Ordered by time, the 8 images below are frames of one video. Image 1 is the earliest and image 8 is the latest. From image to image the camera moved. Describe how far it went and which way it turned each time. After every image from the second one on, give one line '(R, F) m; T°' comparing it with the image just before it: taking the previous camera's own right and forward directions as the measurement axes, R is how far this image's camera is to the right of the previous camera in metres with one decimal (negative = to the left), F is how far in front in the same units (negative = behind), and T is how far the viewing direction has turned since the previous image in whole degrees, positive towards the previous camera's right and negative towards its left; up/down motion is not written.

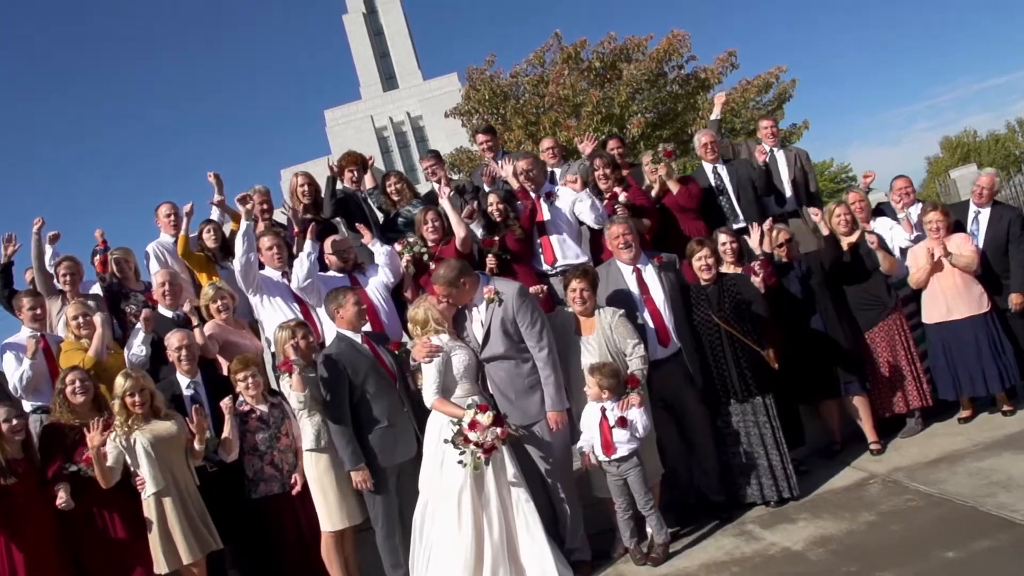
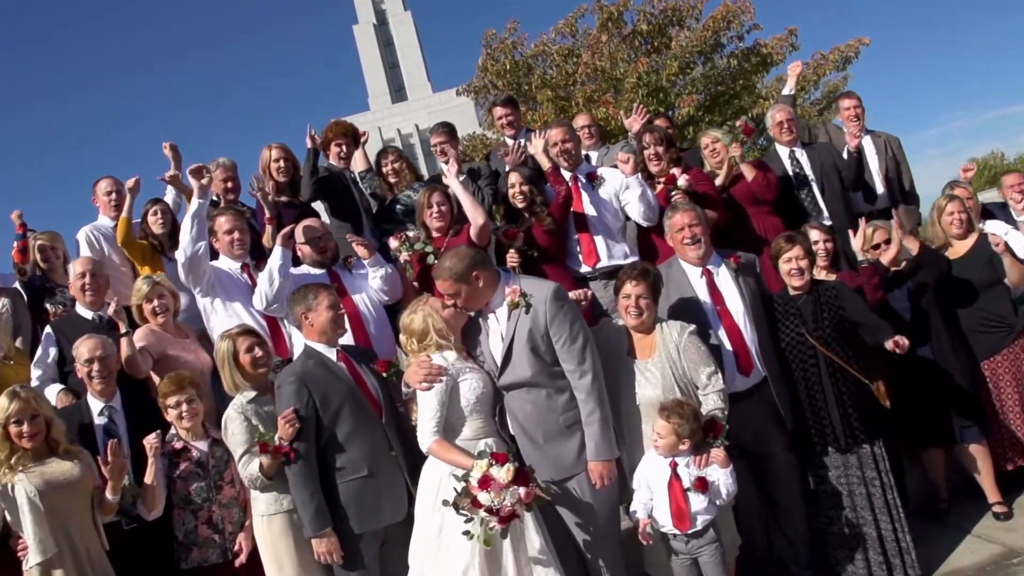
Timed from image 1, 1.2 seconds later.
(-0.2, +2.8) m; 0°
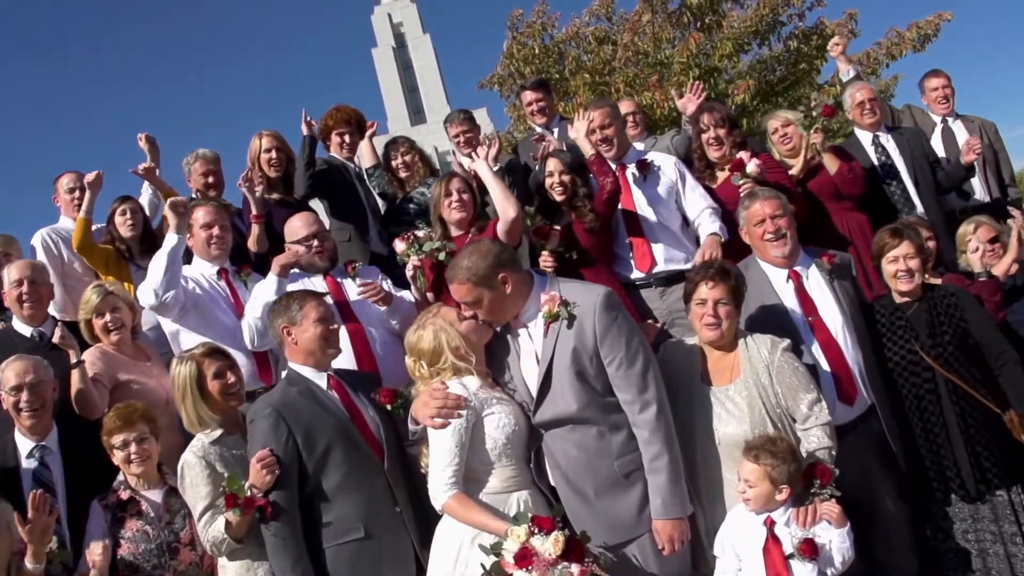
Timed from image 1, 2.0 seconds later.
(-0.1, +1.7) m; -1°
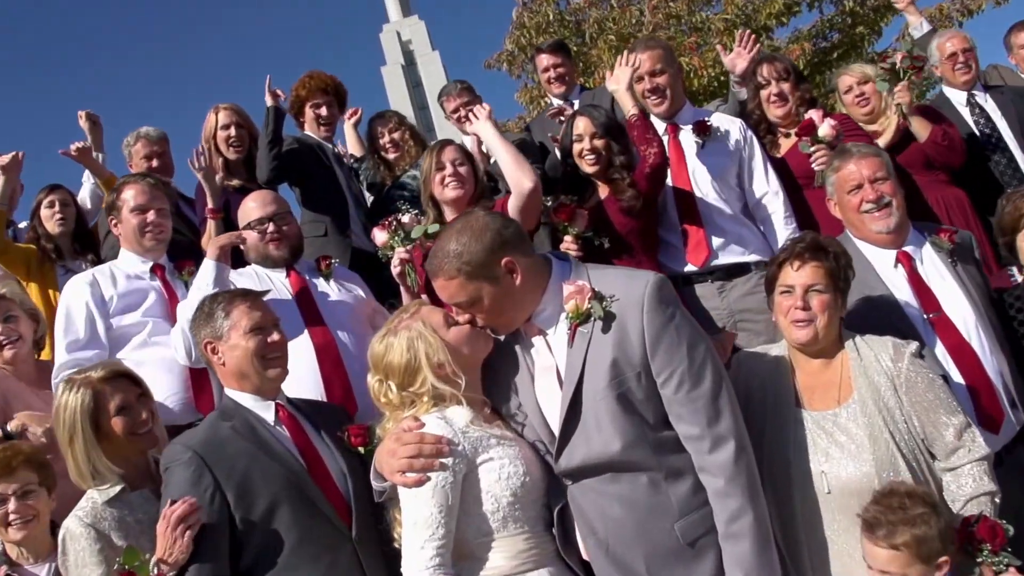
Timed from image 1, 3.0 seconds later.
(0.0, +1.7) m; -1°
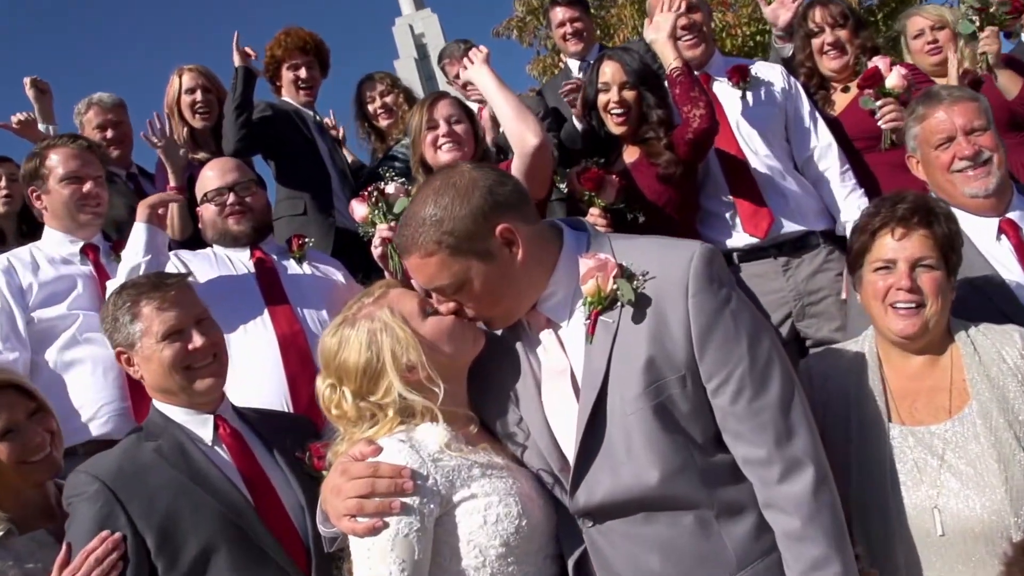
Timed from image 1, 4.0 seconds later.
(+0.1, +1.0) m; -1°
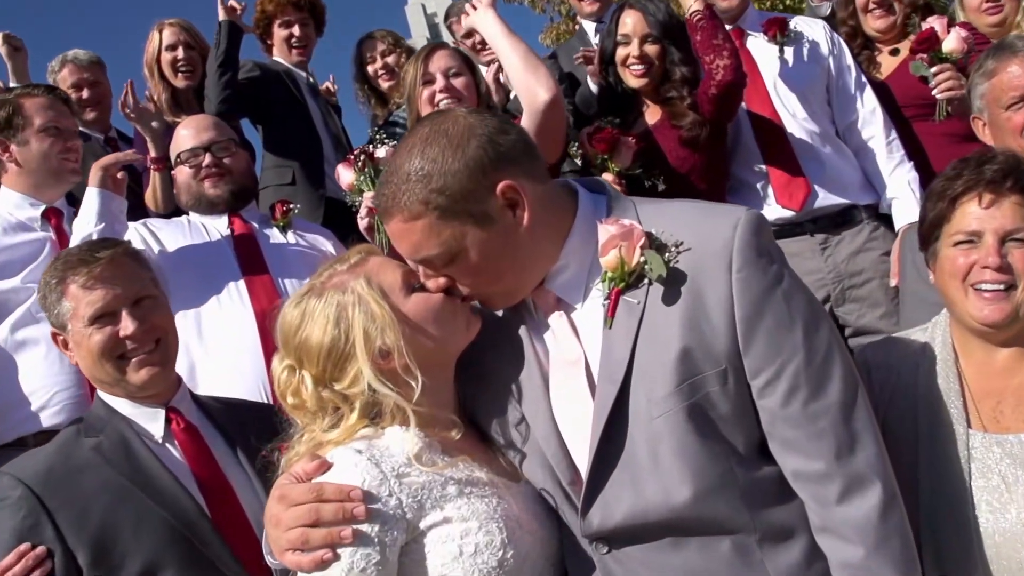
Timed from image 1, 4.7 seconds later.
(0.0, +0.6) m; -1°
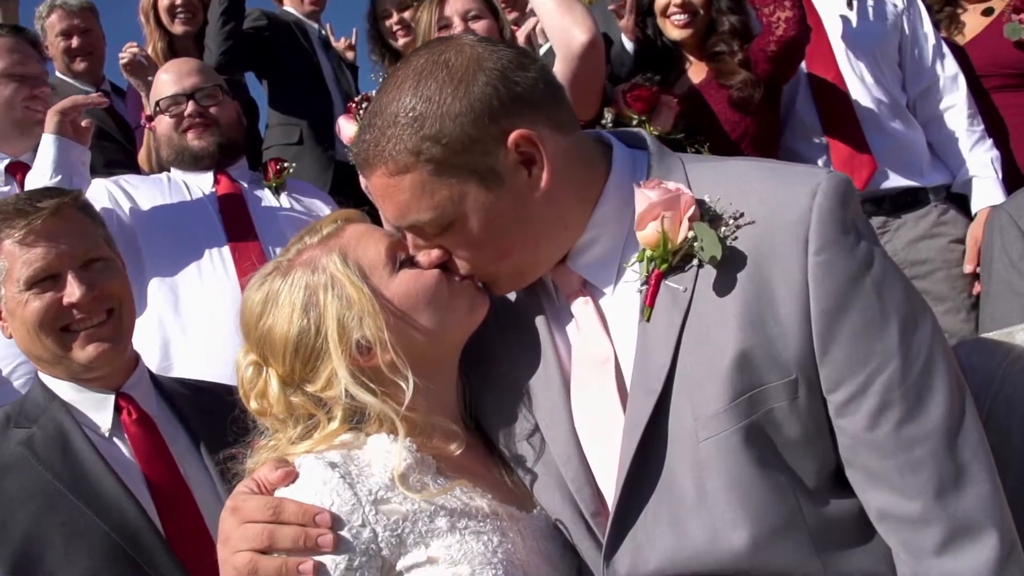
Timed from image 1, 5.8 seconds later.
(0.0, +0.5) m; -2°
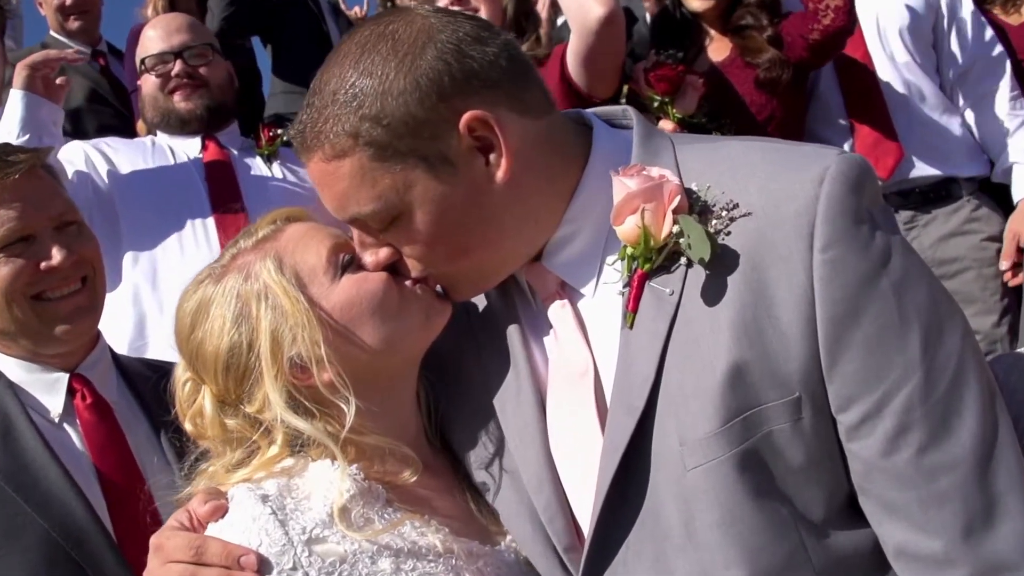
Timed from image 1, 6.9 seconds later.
(+0.1, +0.3) m; -3°
